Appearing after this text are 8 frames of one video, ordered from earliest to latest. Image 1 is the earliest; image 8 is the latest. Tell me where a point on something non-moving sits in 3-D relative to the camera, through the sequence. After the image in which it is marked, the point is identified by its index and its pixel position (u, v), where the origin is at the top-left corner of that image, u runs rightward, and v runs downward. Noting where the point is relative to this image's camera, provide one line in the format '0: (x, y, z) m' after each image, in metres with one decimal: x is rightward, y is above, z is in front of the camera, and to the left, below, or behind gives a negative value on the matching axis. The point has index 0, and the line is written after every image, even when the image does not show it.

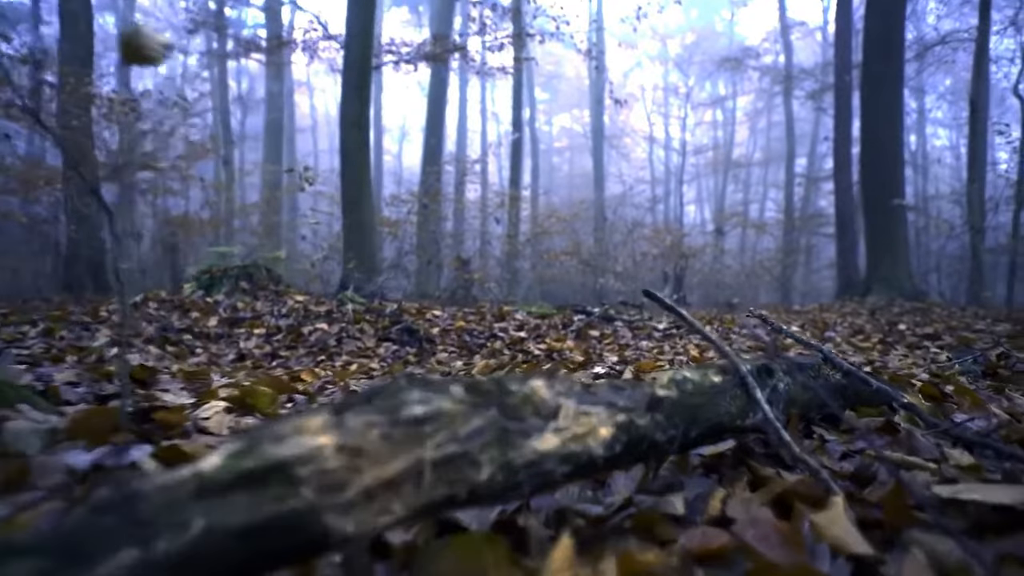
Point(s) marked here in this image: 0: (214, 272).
0: (-2.9, +0.1, +7.7) m
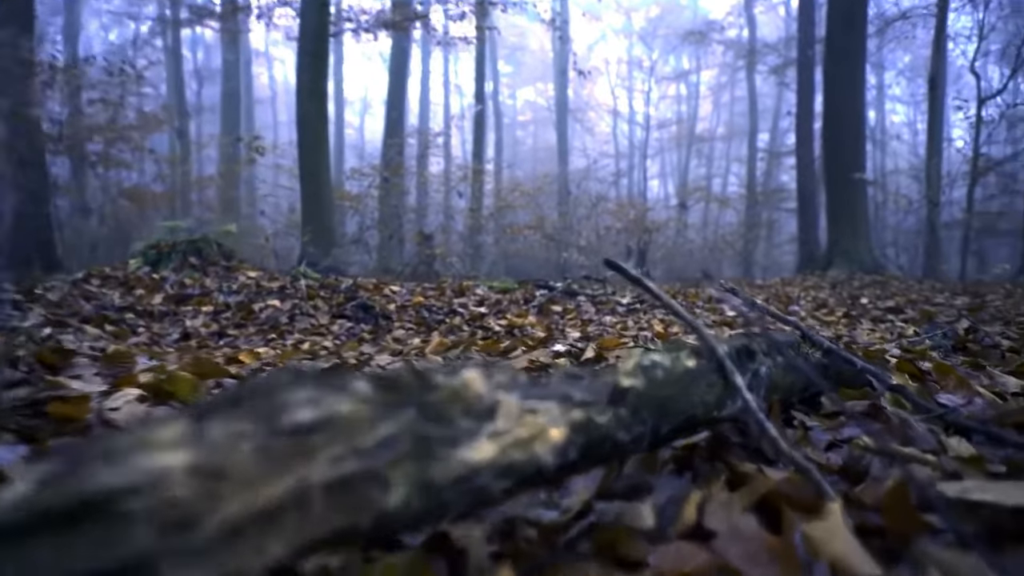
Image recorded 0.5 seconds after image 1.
0: (-3.3, +0.4, +7.4) m
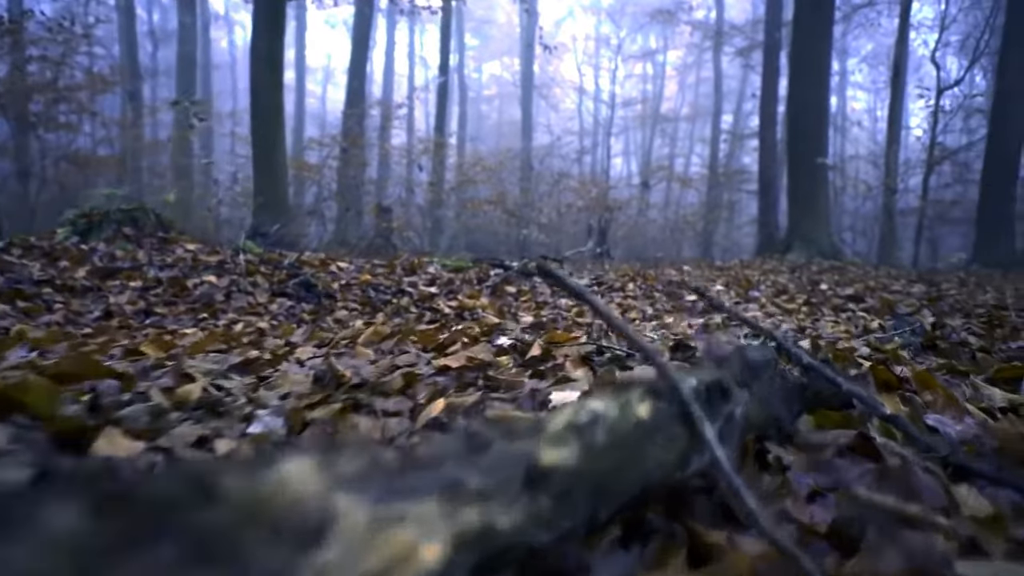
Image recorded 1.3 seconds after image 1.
0: (-3.7, +0.6, +6.9) m
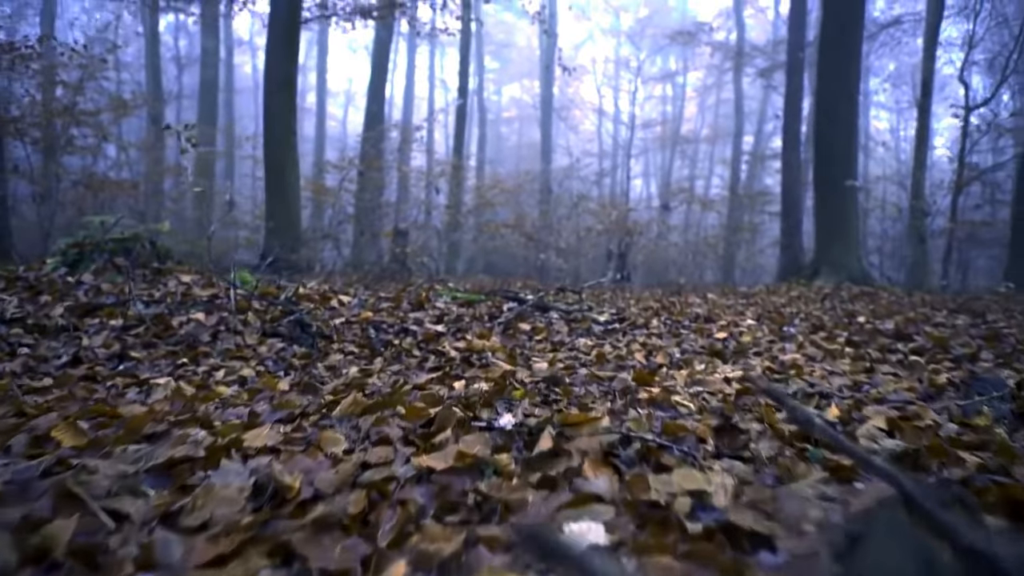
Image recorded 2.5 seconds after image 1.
0: (-3.6, +0.4, +6.5) m
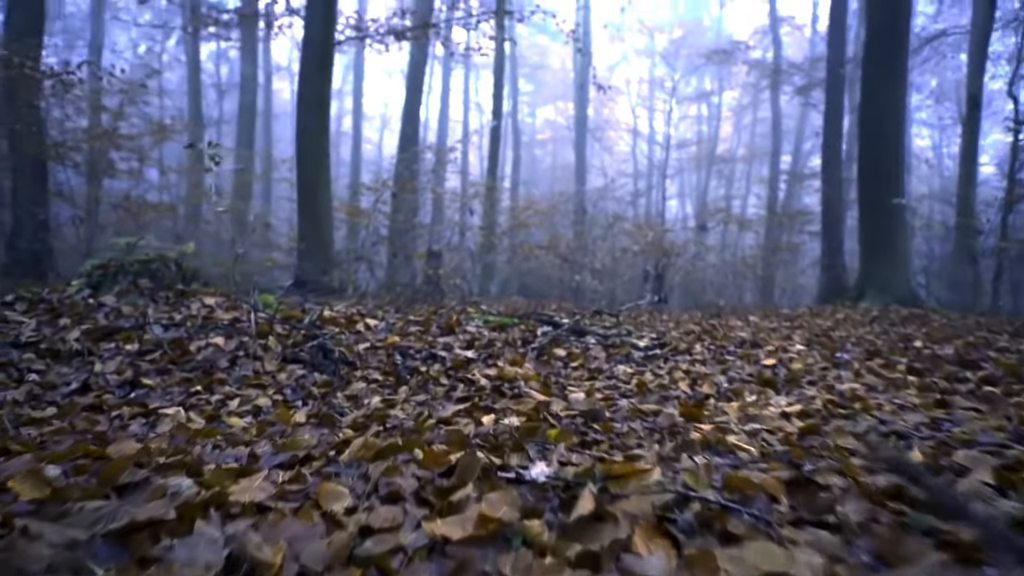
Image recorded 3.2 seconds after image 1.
0: (-3.3, +0.2, +6.4) m
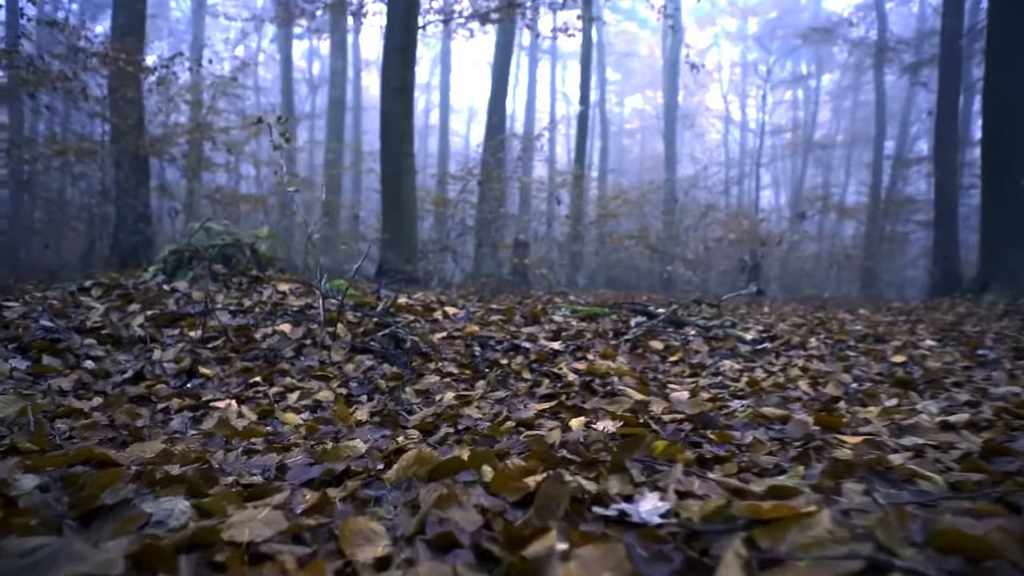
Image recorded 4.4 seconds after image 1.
0: (-2.6, +0.3, +6.2) m
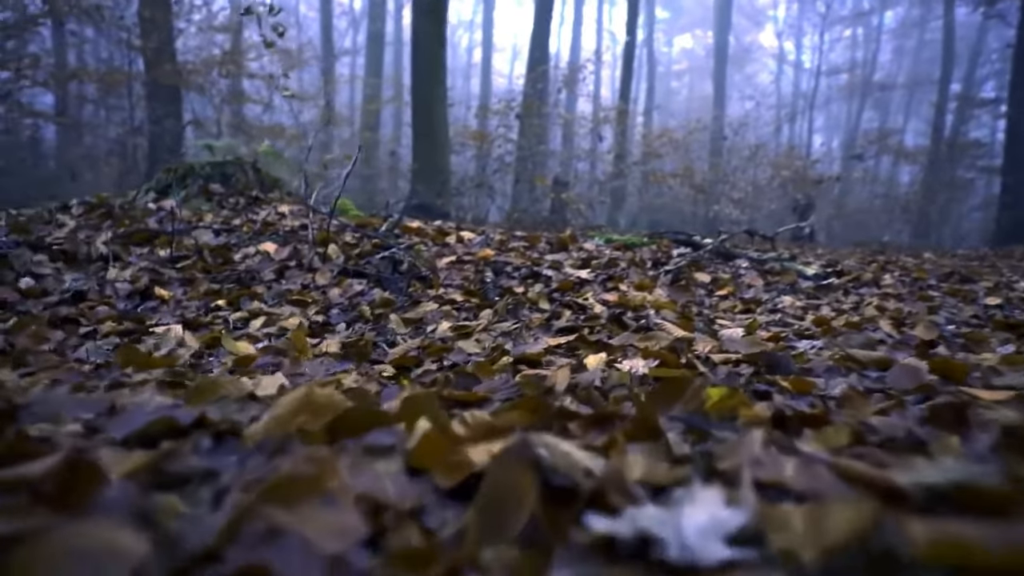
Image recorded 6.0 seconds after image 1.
0: (-2.4, +0.9, +5.7) m
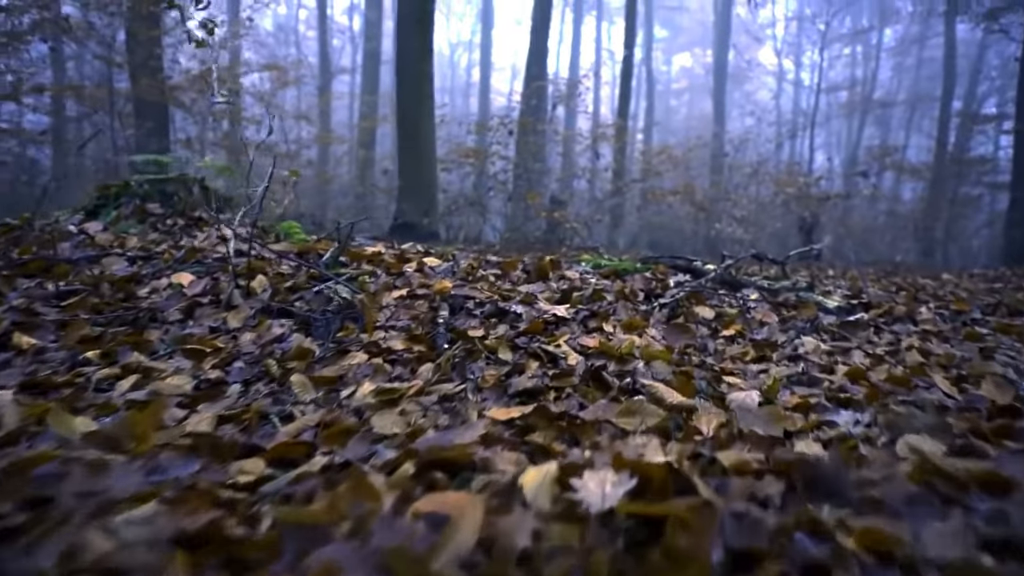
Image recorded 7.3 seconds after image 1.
0: (-2.5, +0.6, +5.1) m
